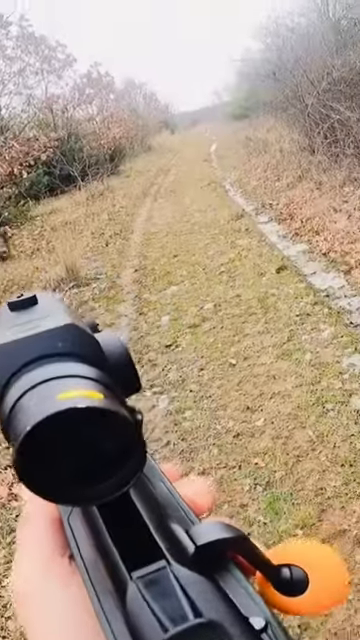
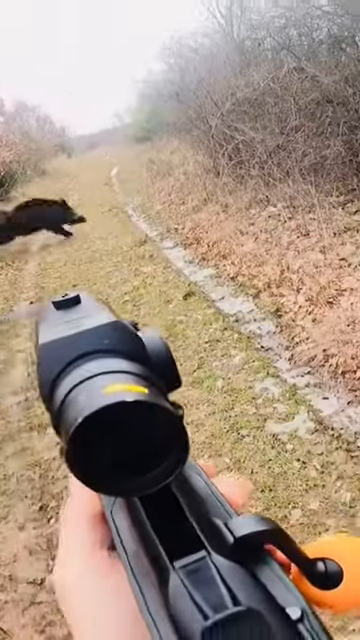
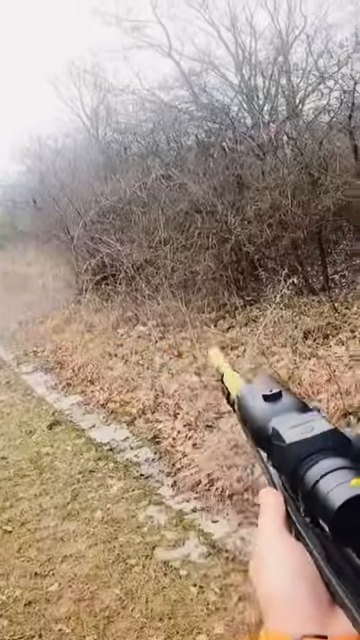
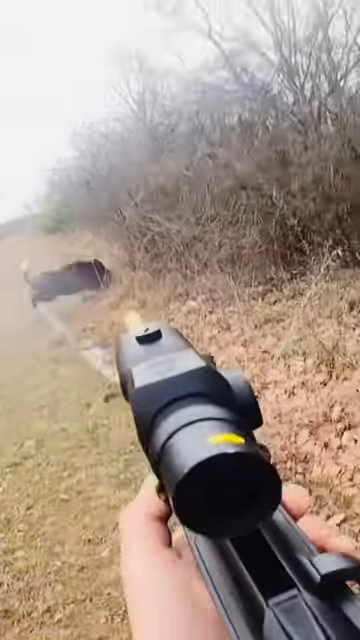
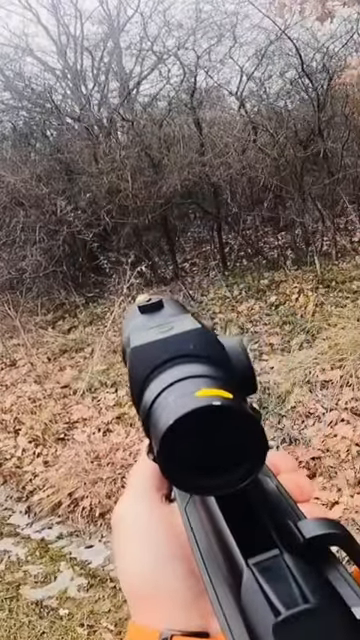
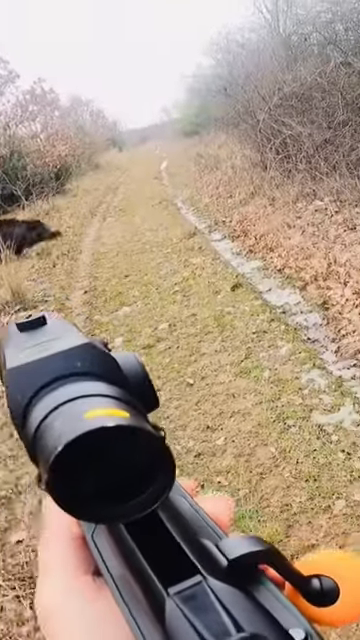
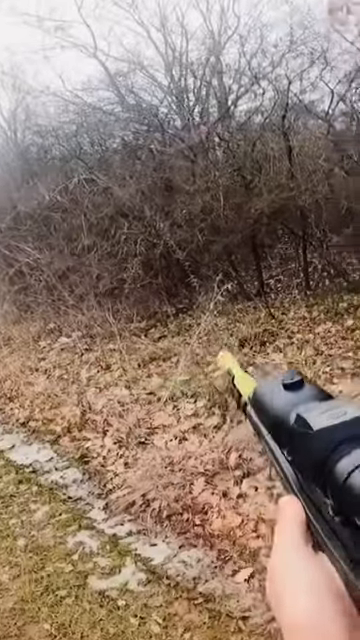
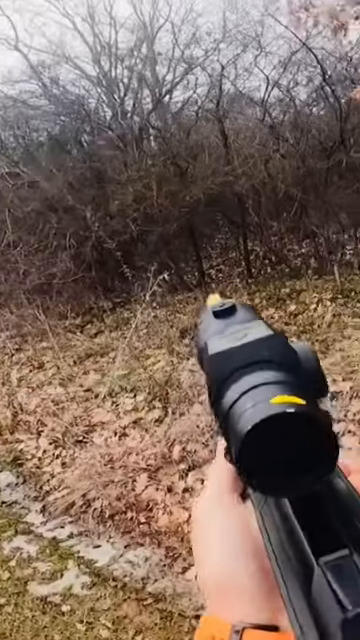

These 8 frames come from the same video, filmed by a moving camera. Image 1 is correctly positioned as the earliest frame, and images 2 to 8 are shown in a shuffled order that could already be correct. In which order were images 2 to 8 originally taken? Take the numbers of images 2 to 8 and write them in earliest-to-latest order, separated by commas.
6, 2, 4, 3, 7, 8, 5
